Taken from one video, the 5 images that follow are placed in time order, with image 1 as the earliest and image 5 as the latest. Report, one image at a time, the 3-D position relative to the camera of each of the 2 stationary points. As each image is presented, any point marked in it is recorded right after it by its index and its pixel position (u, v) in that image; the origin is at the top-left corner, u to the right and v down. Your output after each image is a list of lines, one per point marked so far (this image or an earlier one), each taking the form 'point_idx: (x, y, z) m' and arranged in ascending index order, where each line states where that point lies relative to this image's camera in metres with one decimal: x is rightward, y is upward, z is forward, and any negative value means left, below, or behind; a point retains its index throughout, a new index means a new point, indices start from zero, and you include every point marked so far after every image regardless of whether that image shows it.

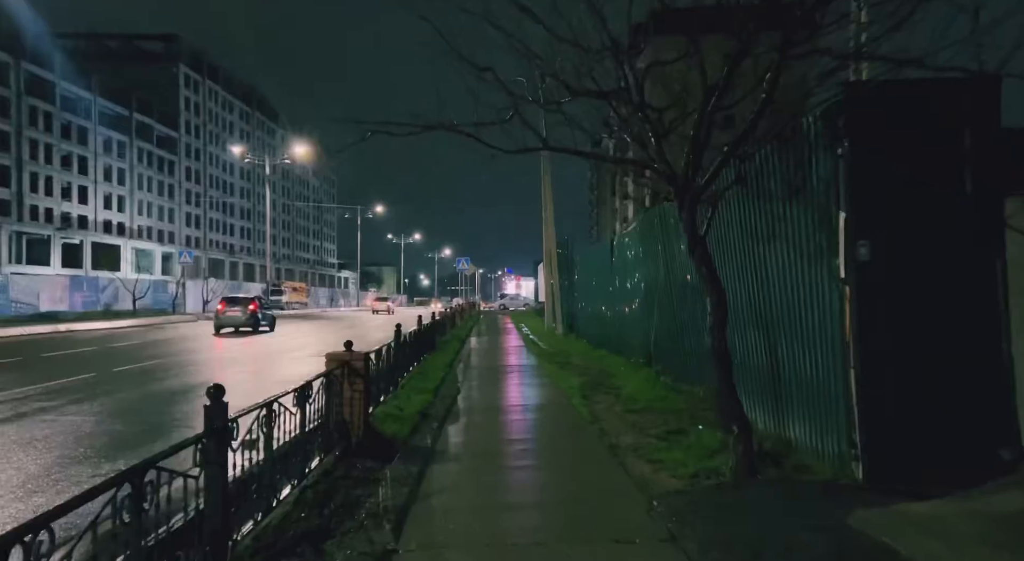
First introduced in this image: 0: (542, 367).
0: (+0.7, -2.1, +15.7) m
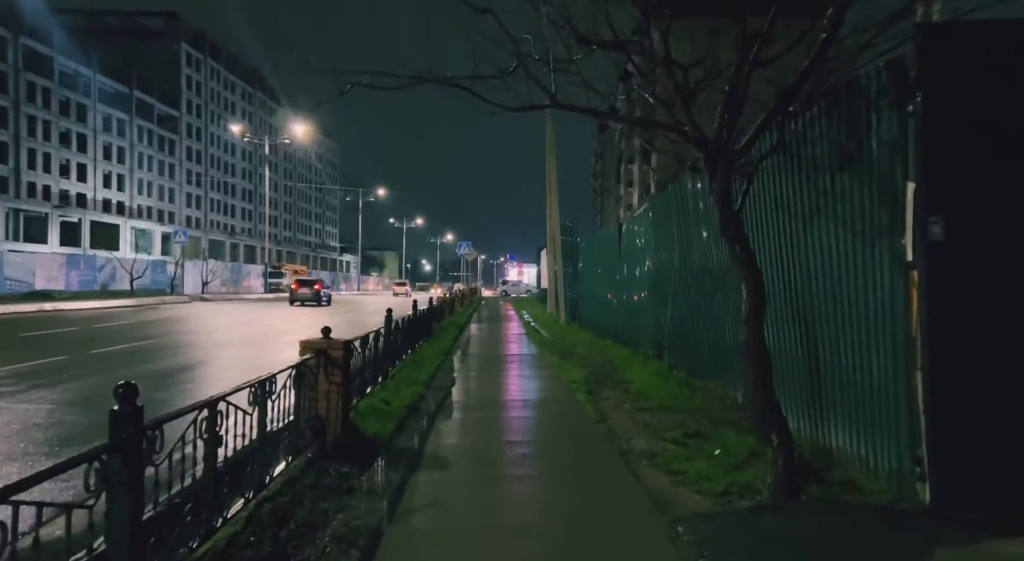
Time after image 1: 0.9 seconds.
0: (+0.7, -1.8, +14.8) m
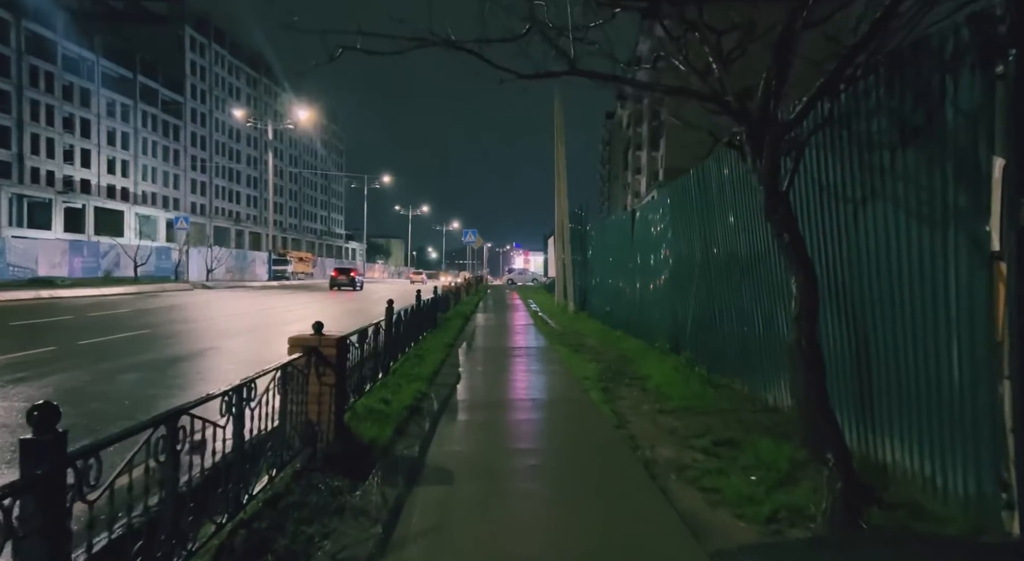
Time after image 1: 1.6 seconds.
0: (+0.9, -1.5, +14.2) m
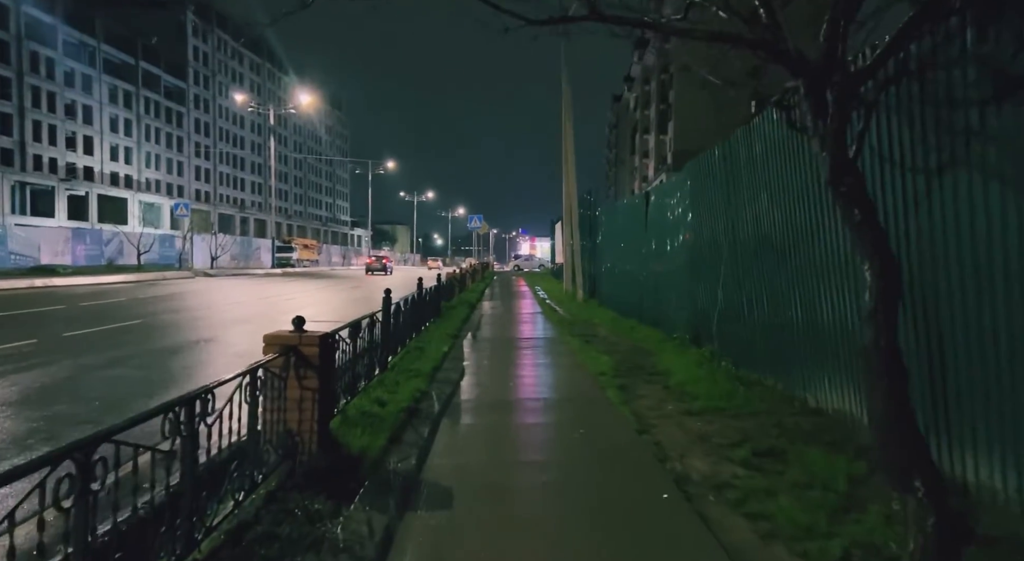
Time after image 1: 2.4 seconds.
0: (+1.0, -1.2, +13.4) m
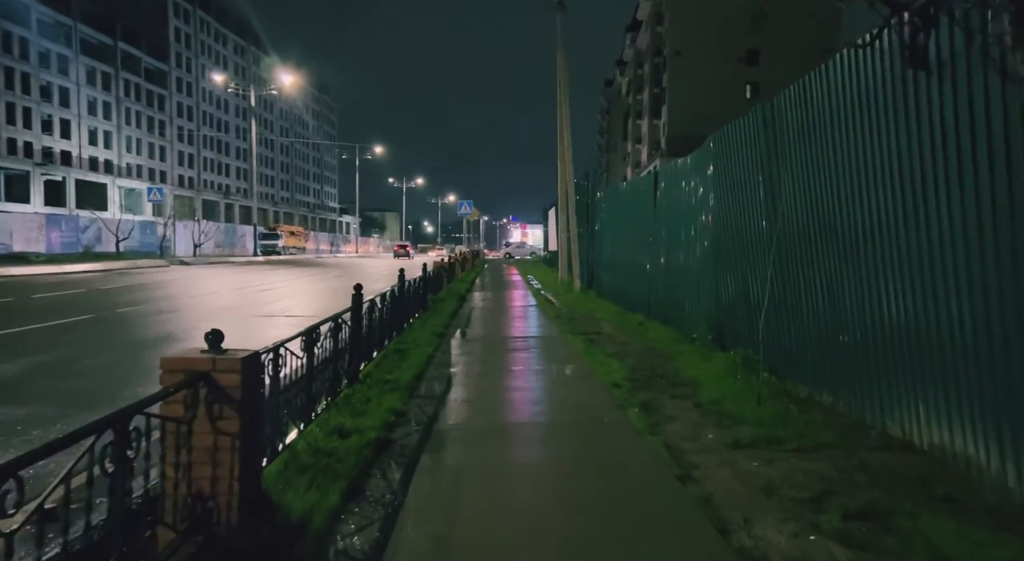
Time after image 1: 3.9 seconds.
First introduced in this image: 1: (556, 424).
0: (+0.9, -1.1, +11.9) m
1: (+0.4, -1.3, +6.2) m
